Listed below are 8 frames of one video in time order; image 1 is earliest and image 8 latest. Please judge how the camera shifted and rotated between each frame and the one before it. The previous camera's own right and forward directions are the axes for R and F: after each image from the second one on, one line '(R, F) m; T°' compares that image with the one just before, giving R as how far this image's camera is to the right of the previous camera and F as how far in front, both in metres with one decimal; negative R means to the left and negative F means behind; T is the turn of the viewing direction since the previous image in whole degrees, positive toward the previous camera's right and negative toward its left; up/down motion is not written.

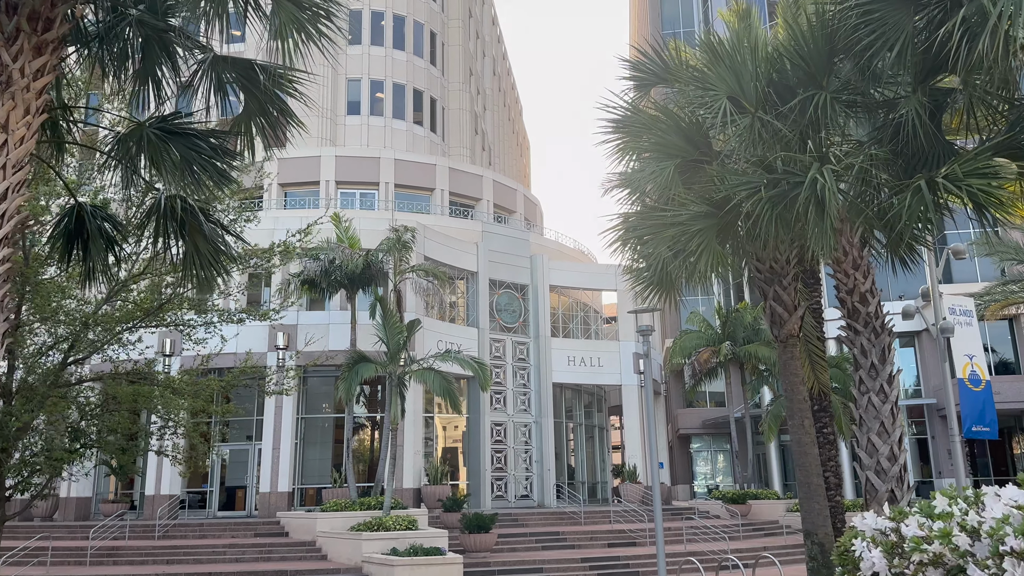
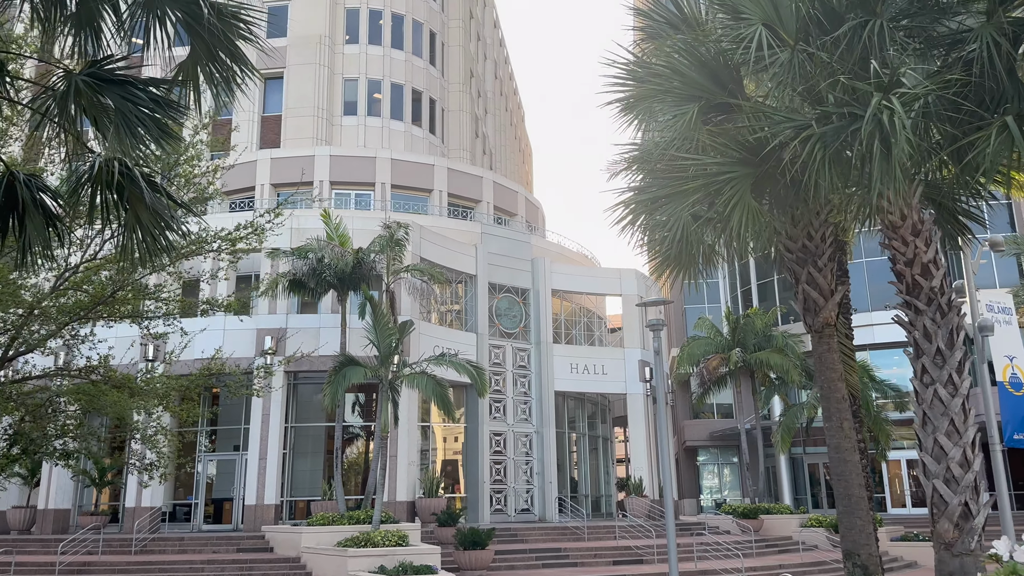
(+0.1, +1.4) m; 0°
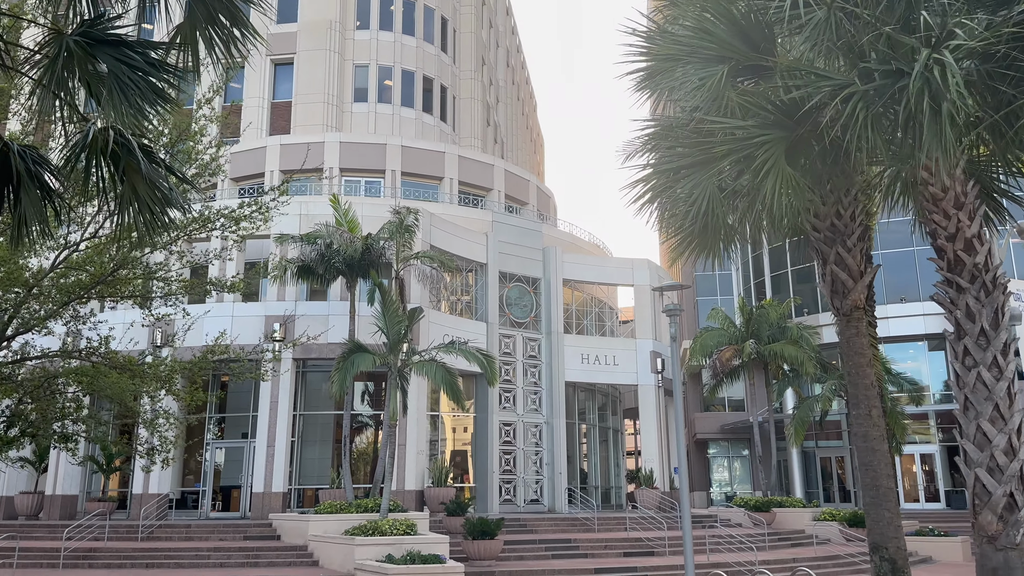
(0.0, +0.4) m; -1°
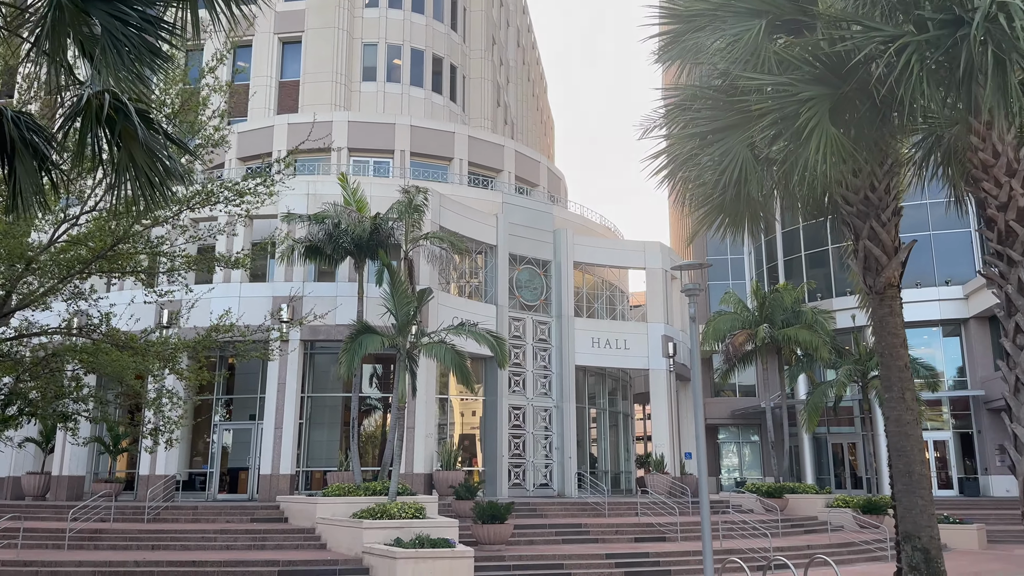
(-0.1, +0.4) m; -1°
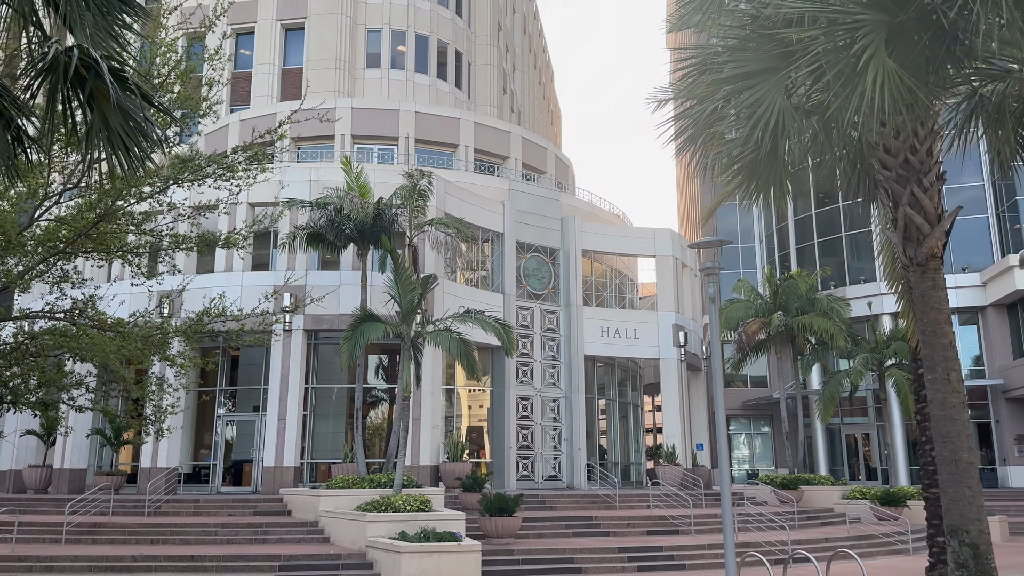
(0.0, +0.6) m; -1°
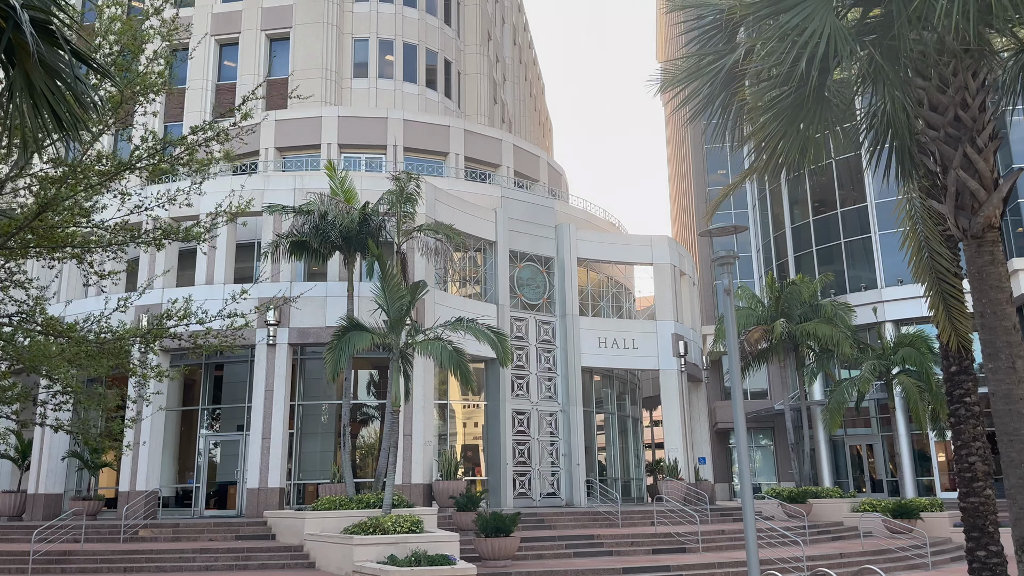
(0.0, +1.0) m; 0°
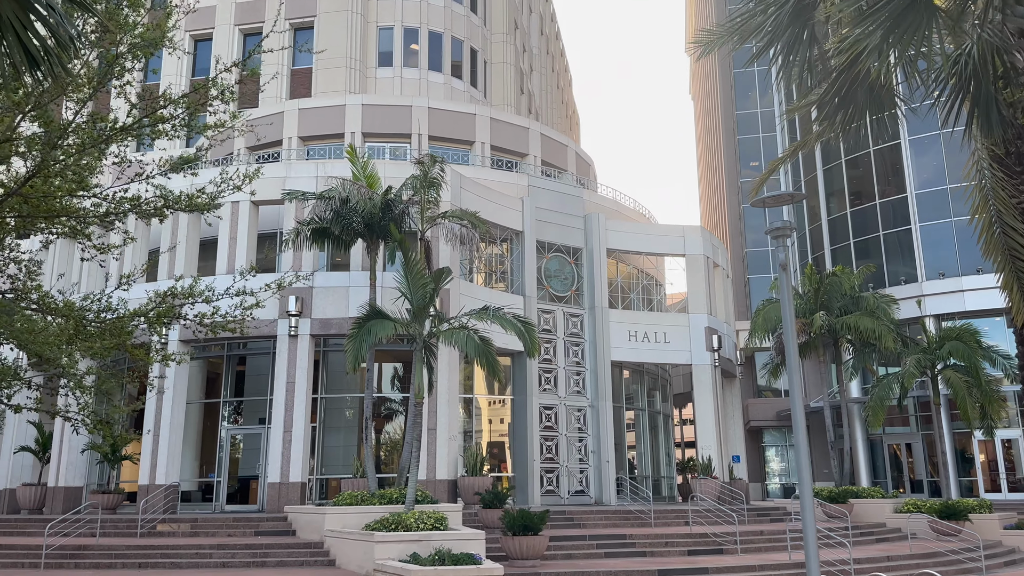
(-0.1, +0.9) m; -2°
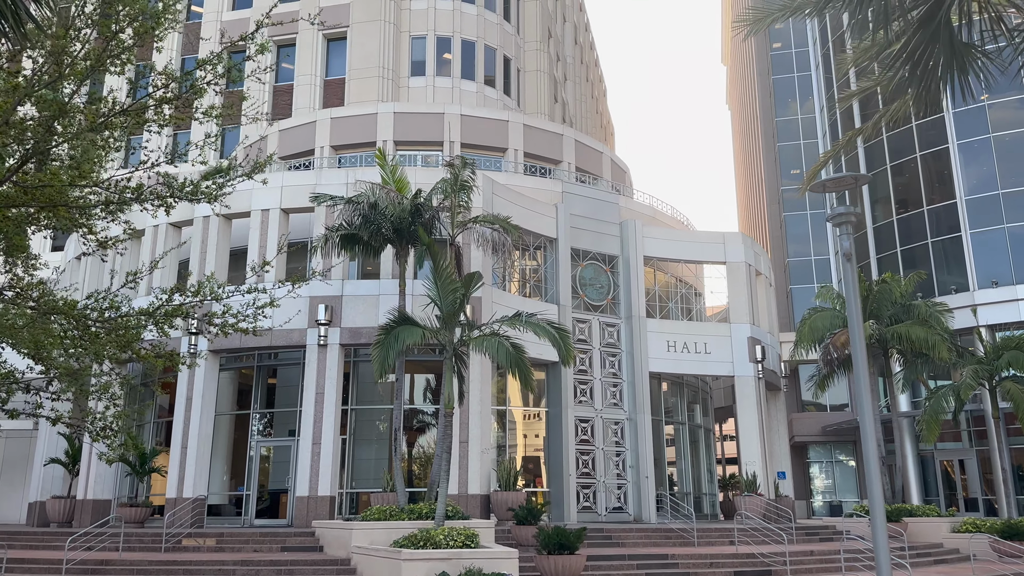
(0.0, +0.8) m; -2°
